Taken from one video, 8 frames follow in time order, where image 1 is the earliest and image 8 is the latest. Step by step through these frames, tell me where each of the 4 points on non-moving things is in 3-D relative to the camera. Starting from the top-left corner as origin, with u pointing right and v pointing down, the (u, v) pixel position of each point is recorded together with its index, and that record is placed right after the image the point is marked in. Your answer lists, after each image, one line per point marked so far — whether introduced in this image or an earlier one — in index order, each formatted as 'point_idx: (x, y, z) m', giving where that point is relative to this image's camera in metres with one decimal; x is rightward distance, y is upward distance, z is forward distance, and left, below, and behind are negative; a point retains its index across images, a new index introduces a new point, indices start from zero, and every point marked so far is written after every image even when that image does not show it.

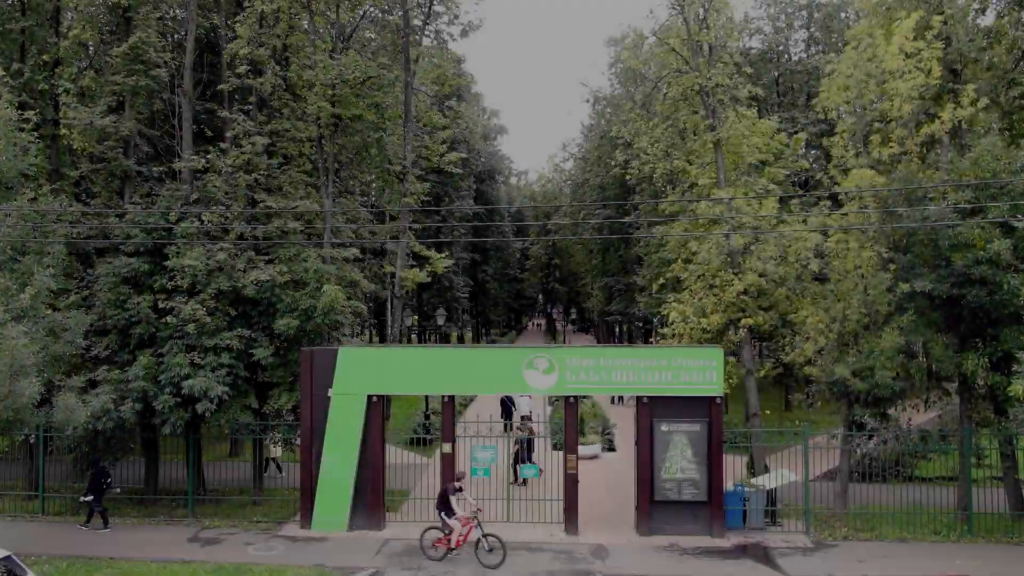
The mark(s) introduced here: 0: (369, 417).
0: (-2.9, -2.6, +12.8) m
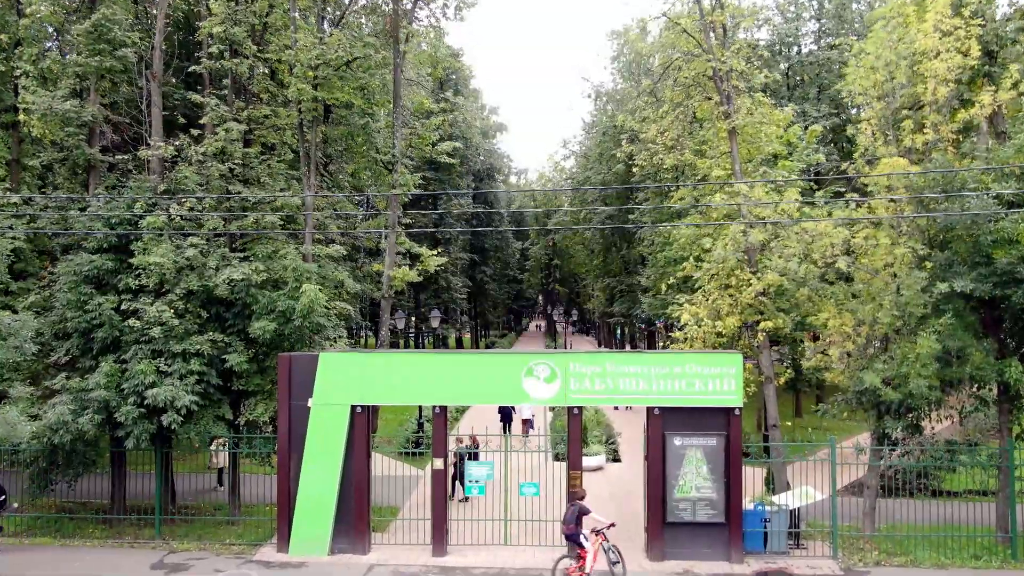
0: (-2.9, -2.6, +11.7) m
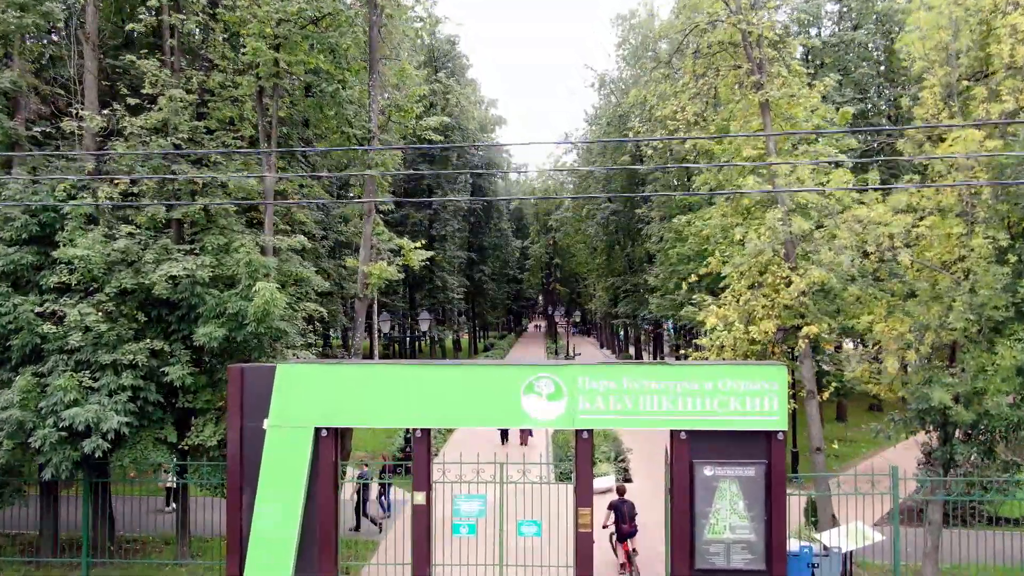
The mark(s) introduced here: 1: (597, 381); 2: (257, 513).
0: (-3.0, -2.6, +9.7) m
1: (+1.2, -1.4, +9.5) m
2: (-3.8, -3.4, +9.6) m
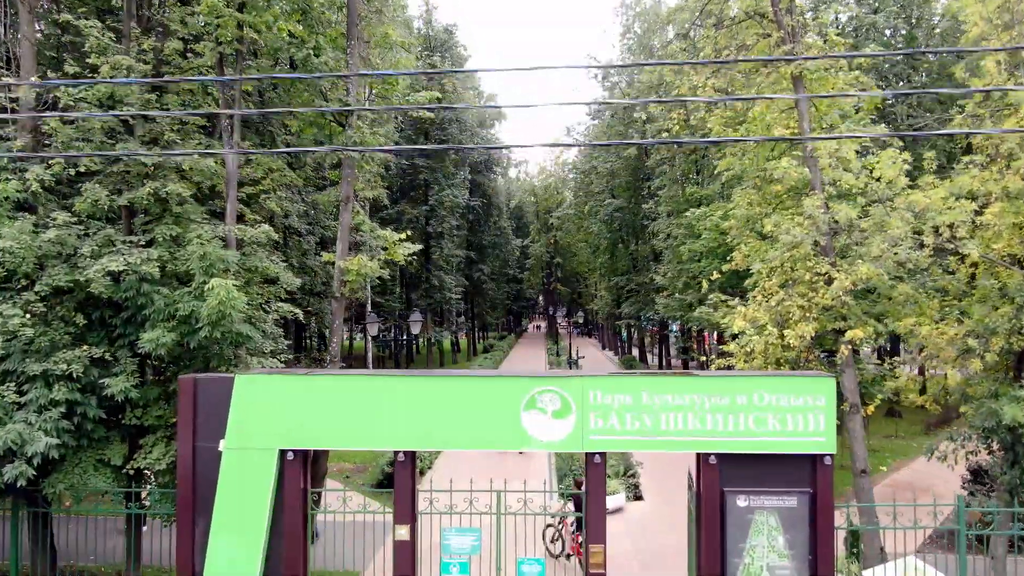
0: (-3.0, -2.5, +8.3) m
1: (+1.2, -1.4, +8.0) m
2: (-3.8, -3.3, +8.2) m
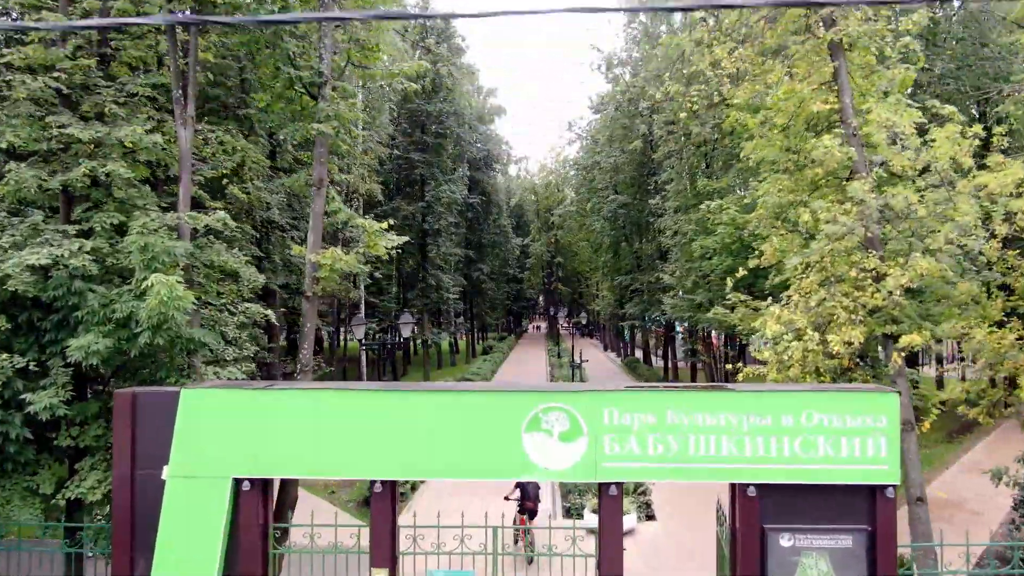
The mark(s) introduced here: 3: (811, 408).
0: (-3.0, -2.5, +7.0) m
1: (+1.2, -1.3, +6.7) m
2: (-3.8, -3.3, +6.8) m
3: (+3.1, -1.2, +6.6) m
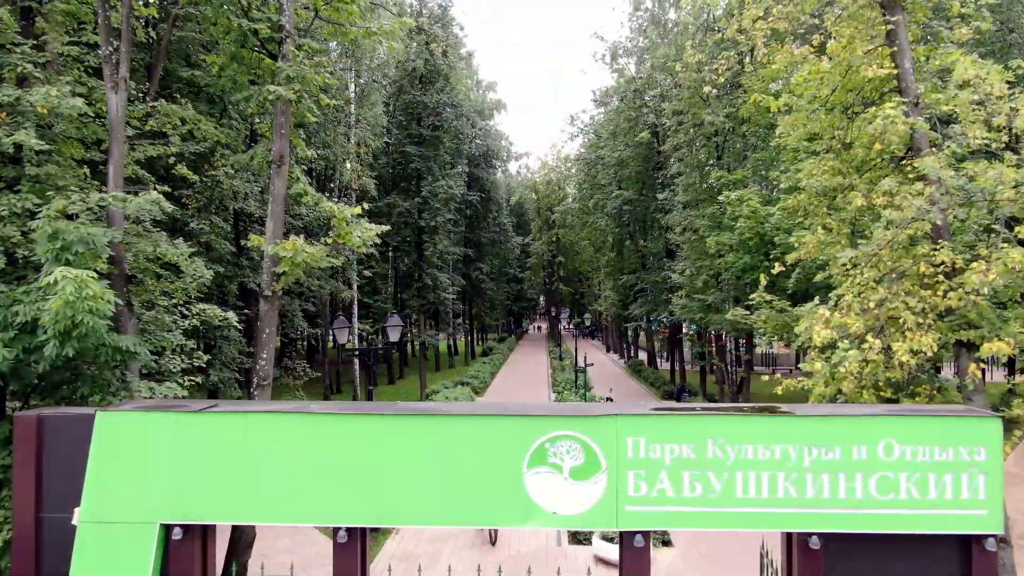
0: (-3.0, -2.5, +5.6) m
1: (+1.2, -1.3, +5.3) m
2: (-3.8, -3.3, +5.4) m
3: (+3.1, -1.2, +5.2) m
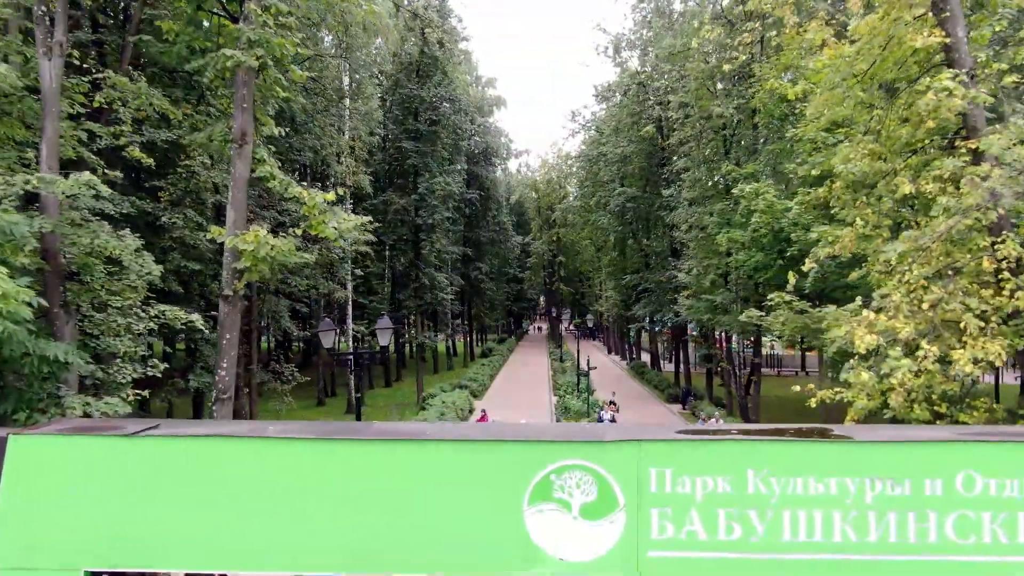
0: (-3.0, -2.5, +4.7) m
1: (+1.2, -1.3, +4.4) m
2: (-3.9, -3.3, +4.5) m
3: (+3.1, -1.2, +4.3) m
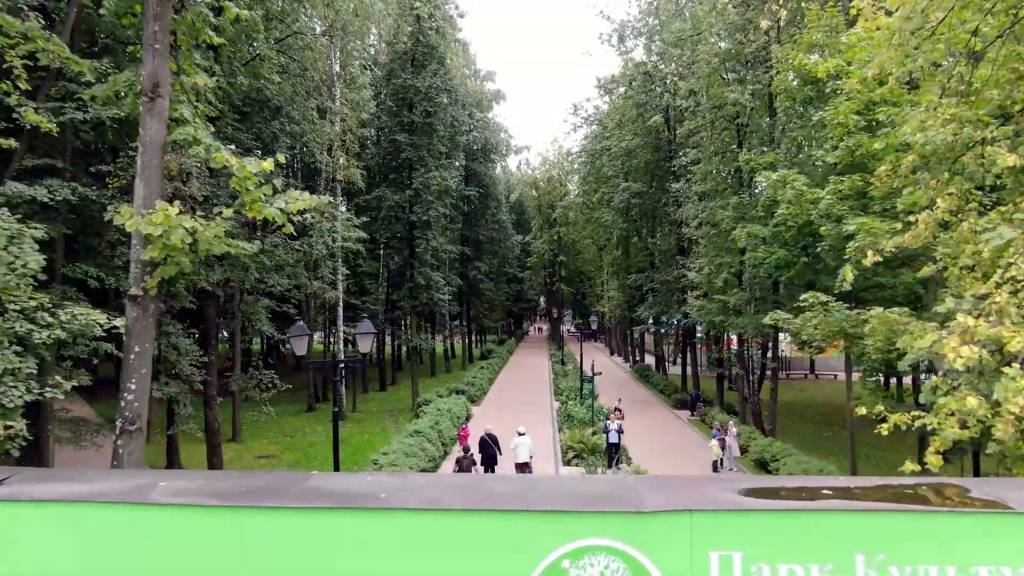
0: (-3.0, -2.5, +3.2) m
1: (+1.2, -1.3, +3.0) m
2: (-3.9, -3.2, +3.1) m
3: (+3.0, -1.2, +2.9) m
